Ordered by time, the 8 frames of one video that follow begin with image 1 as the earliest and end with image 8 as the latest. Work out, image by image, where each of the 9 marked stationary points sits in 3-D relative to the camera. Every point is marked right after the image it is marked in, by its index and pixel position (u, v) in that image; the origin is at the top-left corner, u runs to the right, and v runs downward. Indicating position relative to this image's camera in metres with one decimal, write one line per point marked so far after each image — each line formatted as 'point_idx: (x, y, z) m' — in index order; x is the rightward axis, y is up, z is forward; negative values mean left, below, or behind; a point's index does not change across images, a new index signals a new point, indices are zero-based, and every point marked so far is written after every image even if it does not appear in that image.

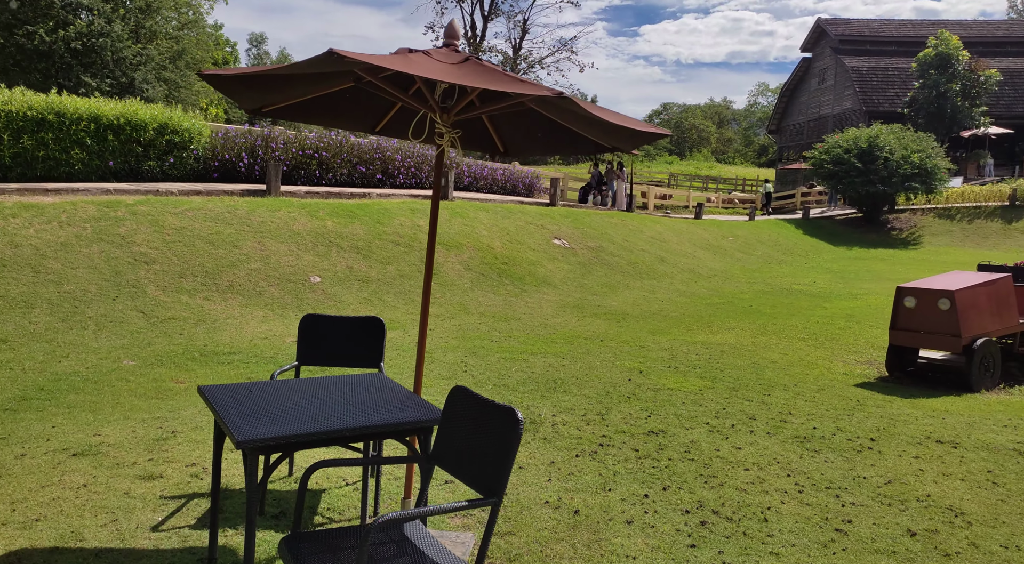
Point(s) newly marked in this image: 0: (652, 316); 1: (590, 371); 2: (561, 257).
0: (+2.3, -0.6, +12.0) m
1: (+0.8, -1.0, +7.7) m
2: (+1.1, +0.5, +15.4) m
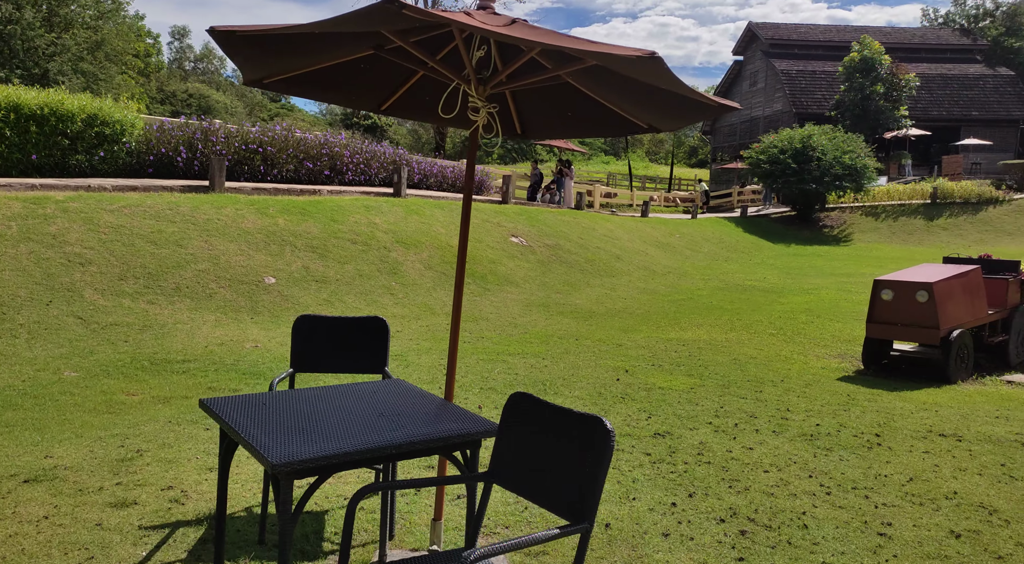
0: (+1.7, -0.5, +11.8) m
1: (+0.7, -1.0, +7.4) m
2: (+0.2, +0.5, +15.1) m
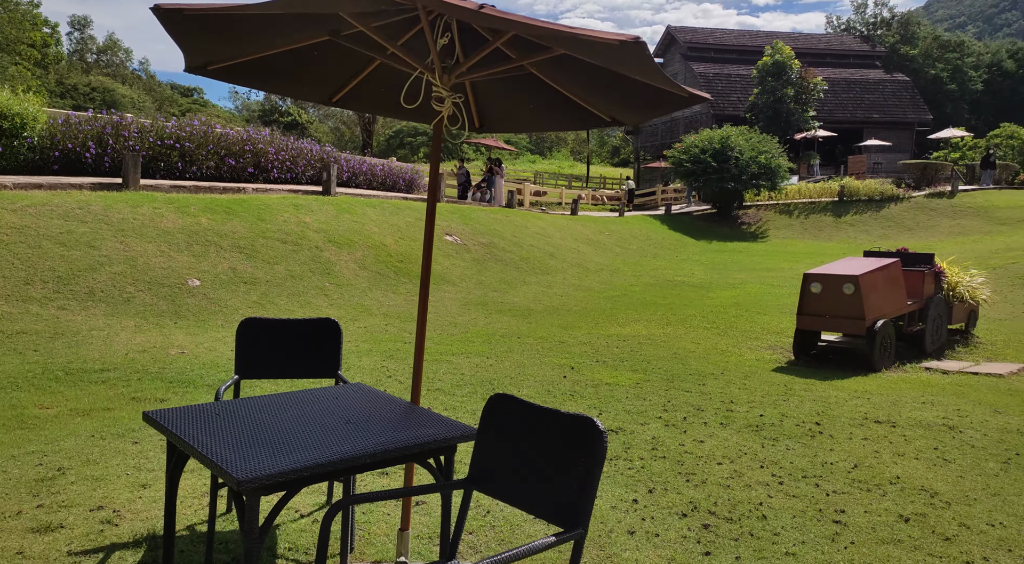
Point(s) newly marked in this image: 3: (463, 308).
0: (+0.7, -0.5, +11.8) m
1: (+0.1, -0.9, +7.3) m
2: (-1.1, +0.5, +14.9) m
3: (-0.7, -0.4, +12.0) m
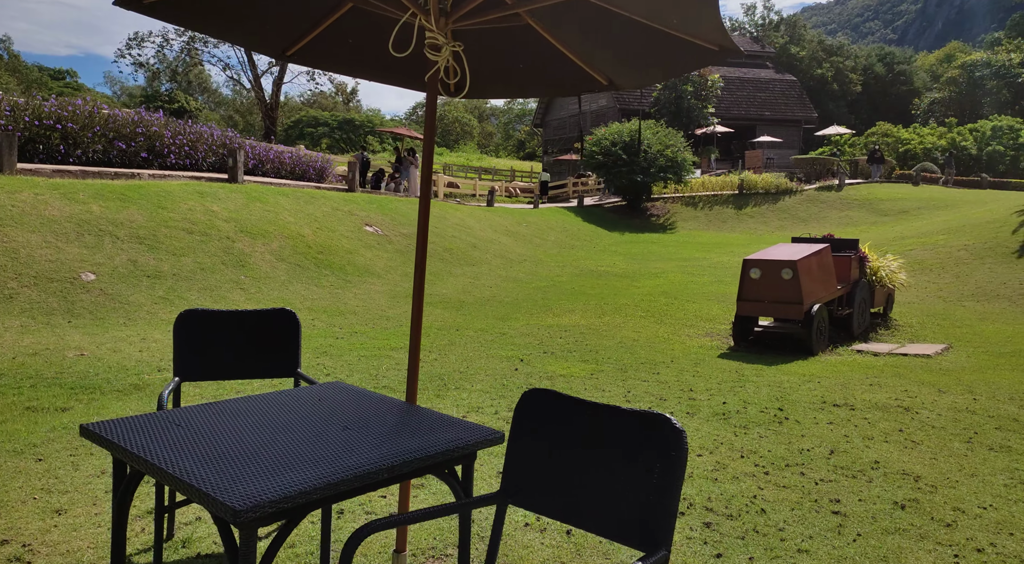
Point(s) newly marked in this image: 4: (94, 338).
0: (-0.3, -0.3, +11.4) m
1: (-0.4, -0.8, +6.9) m
2: (-2.6, +0.7, +14.3) m
3: (-1.8, -0.3, +11.4) m
4: (-4.2, -0.6, +7.6) m
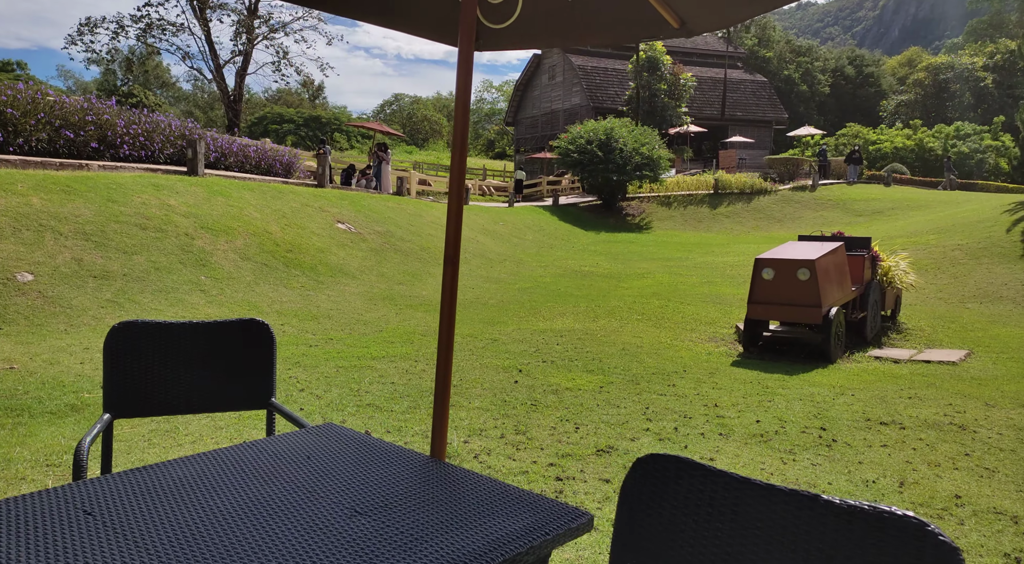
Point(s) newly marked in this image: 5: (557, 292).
0: (-0.5, -0.4, +10.6) m
1: (-0.4, -0.8, +6.1) m
2: (-2.9, +0.7, +13.3) m
3: (-2.0, -0.3, +10.5) m
4: (-4.2, -0.6, +6.6) m
5: (+0.7, -0.2, +12.7) m
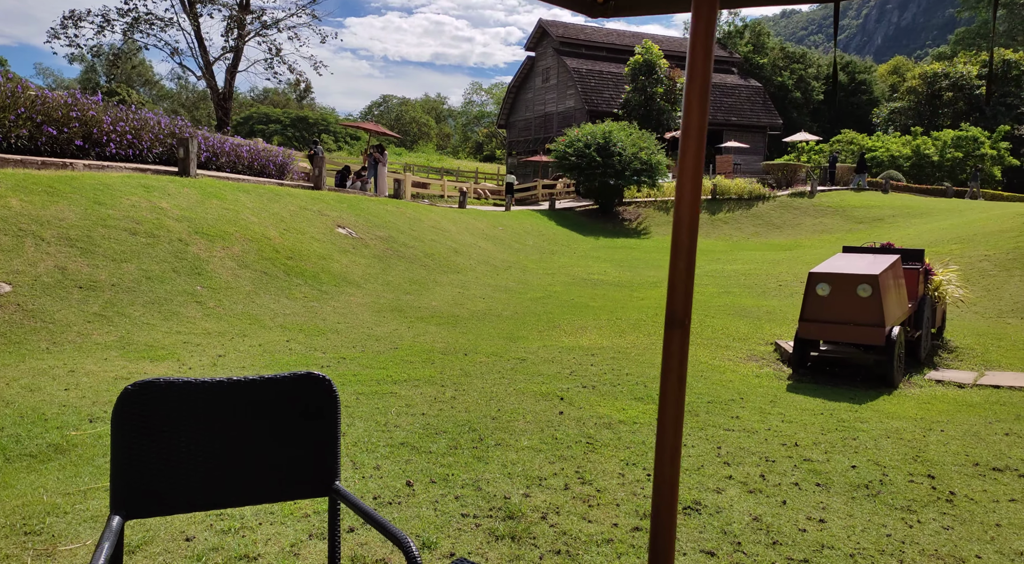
0: (-0.3, -0.5, +9.8) m
1: (0.0, -1.0, +5.4) m
2: (-2.7, +0.5, +12.5) m
3: (-1.8, -0.4, +9.8) m
4: (-3.9, -0.7, +5.8) m
5: (+1.0, -0.3, +12.0) m
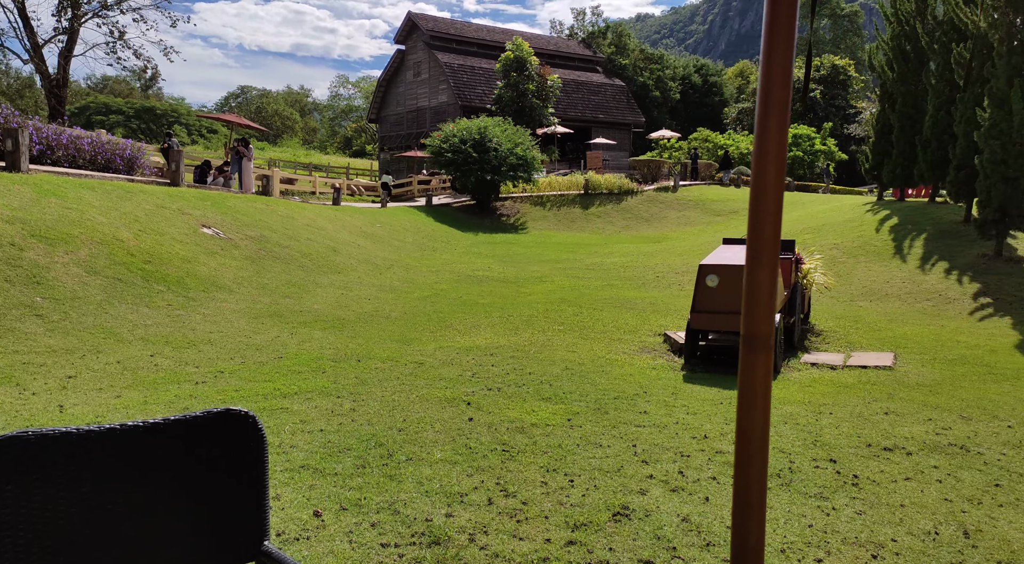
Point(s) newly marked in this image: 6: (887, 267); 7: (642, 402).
0: (-1.6, -0.5, +9.4) m
1: (-0.6, -1.0, +5.0) m
2: (-4.5, +0.5, +11.7) m
3: (-3.1, -0.5, +9.1) m
4: (-4.5, -0.8, +4.9) m
5: (-0.8, -0.3, +11.8) m
6: (+6.8, +0.2, +13.7) m
7: (+1.0, -1.0, +6.0) m
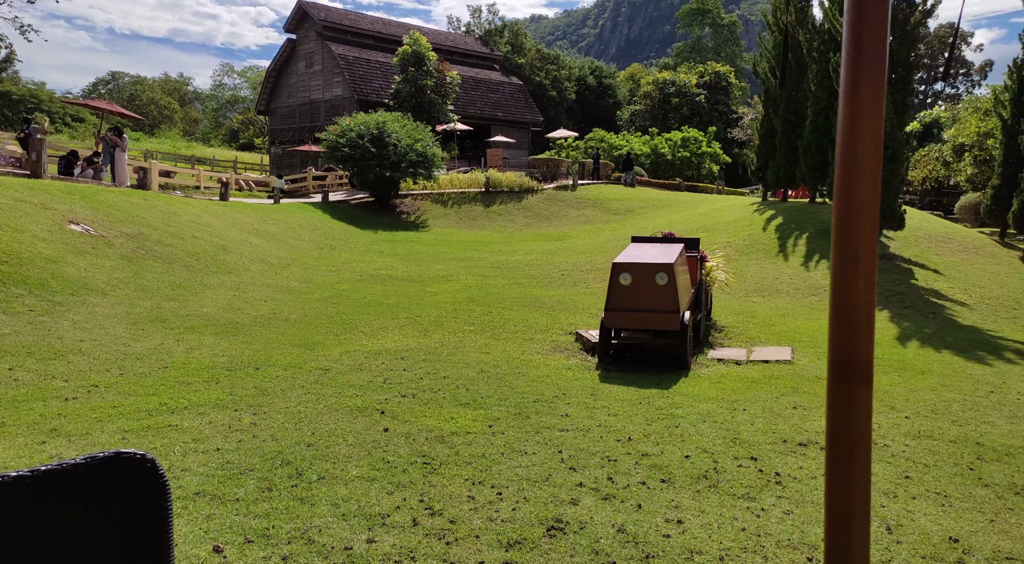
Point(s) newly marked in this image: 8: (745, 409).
0: (-2.7, -0.5, +8.9) m
1: (-1.1, -1.0, +4.7) m
2: (-5.8, +0.4, +10.7) m
3: (-4.1, -0.5, +8.4) m
4: (-5.0, -0.8, +4.0) m
5: (-2.2, -0.3, +11.3) m
6: (+5.0, +0.3, +14.2) m
7: (+0.4, -1.0, +5.8) m
8: (+1.8, -1.0, +5.8) m
